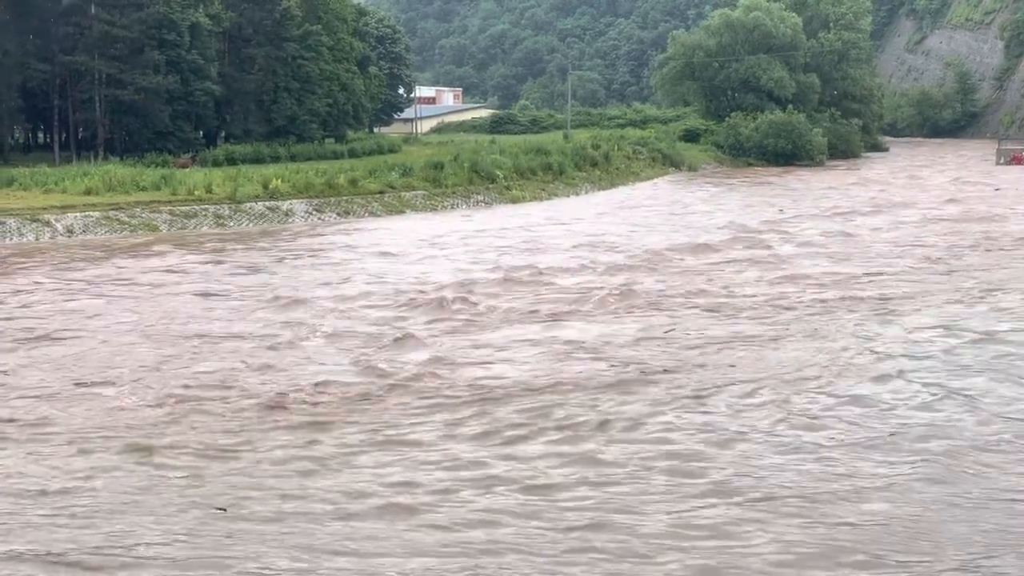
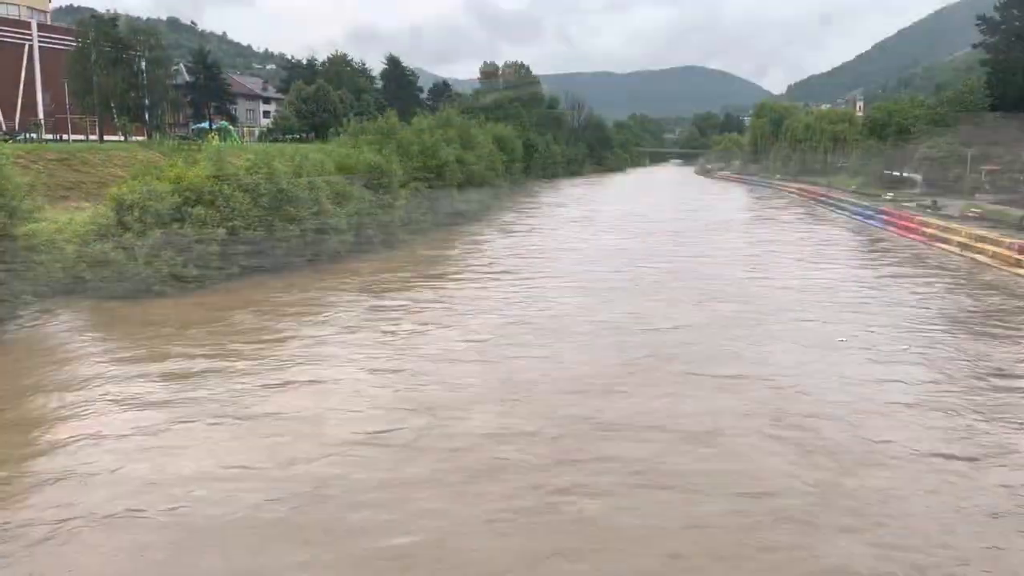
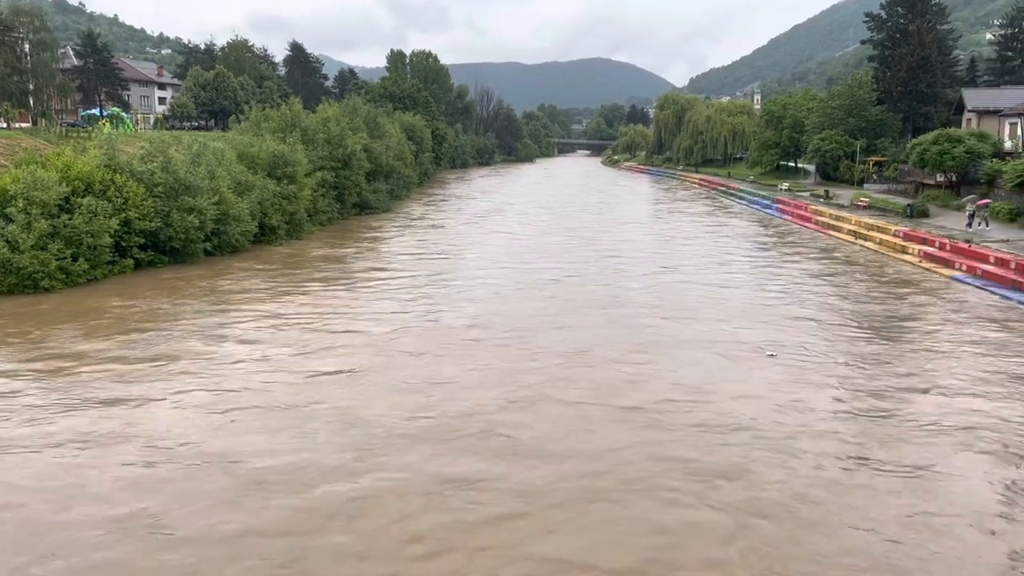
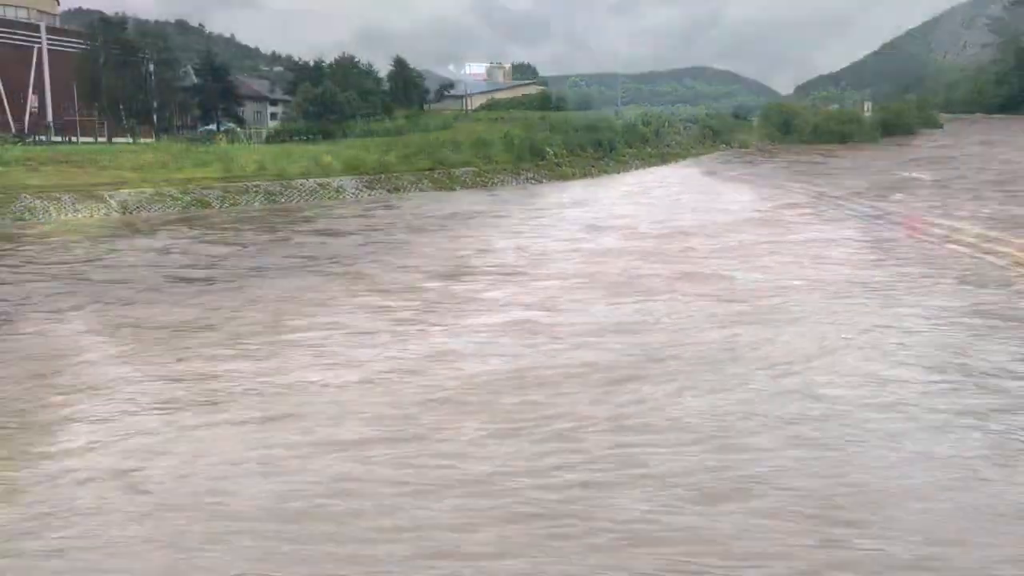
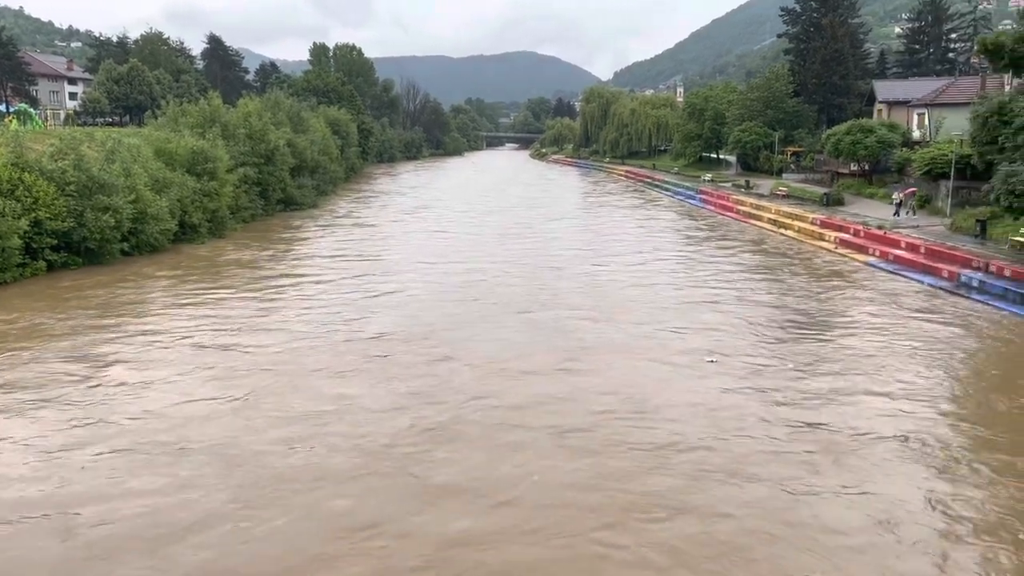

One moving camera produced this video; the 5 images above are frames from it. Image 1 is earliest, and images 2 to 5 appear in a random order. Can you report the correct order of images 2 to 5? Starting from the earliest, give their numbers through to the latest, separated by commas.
4, 2, 3, 5
